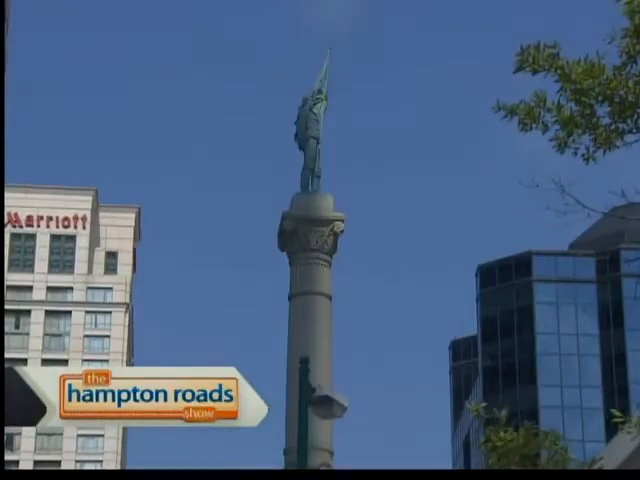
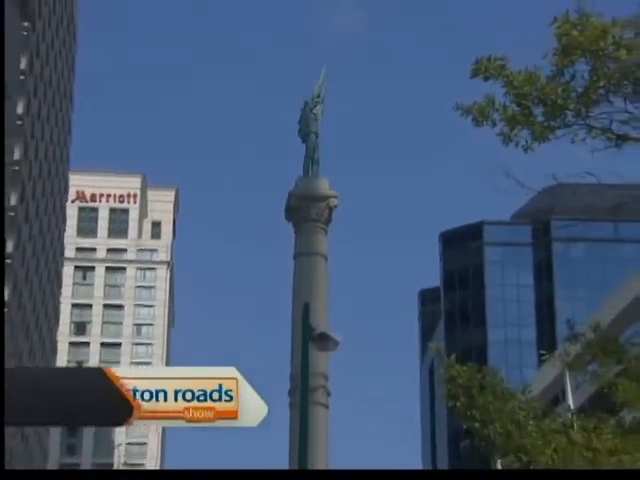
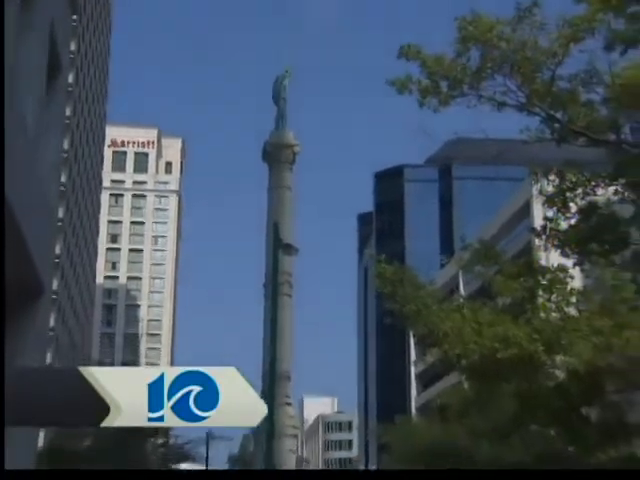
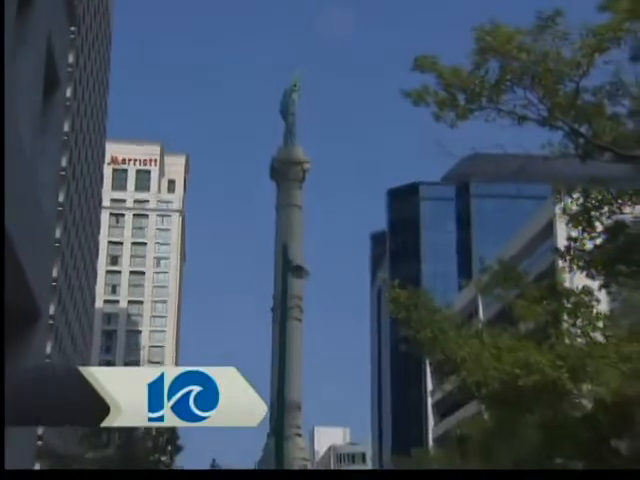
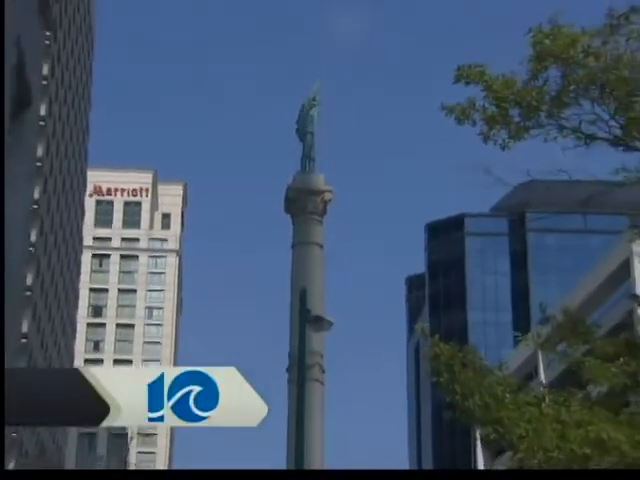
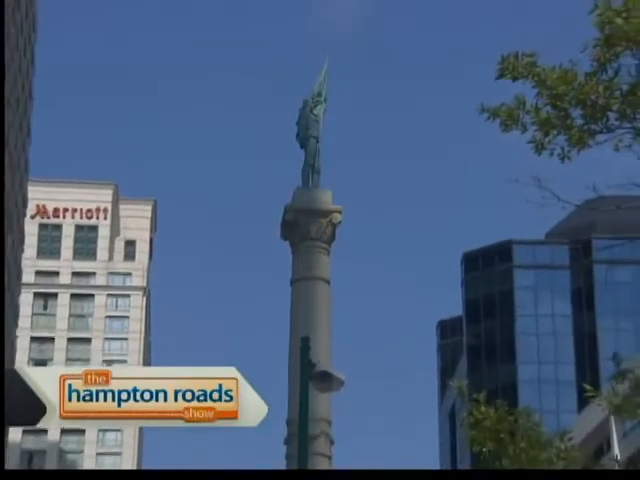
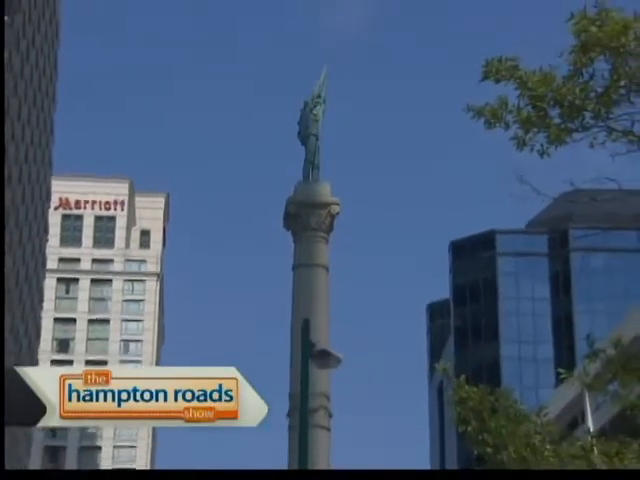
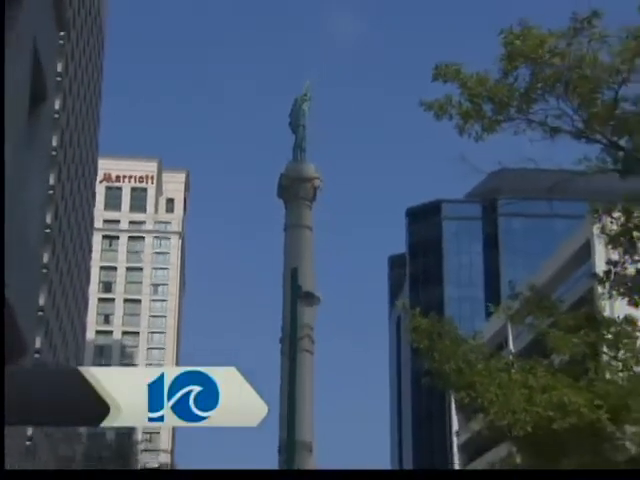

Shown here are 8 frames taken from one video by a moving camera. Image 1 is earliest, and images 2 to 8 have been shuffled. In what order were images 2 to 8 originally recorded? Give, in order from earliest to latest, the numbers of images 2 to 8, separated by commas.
6, 7, 2, 5, 8, 4, 3
